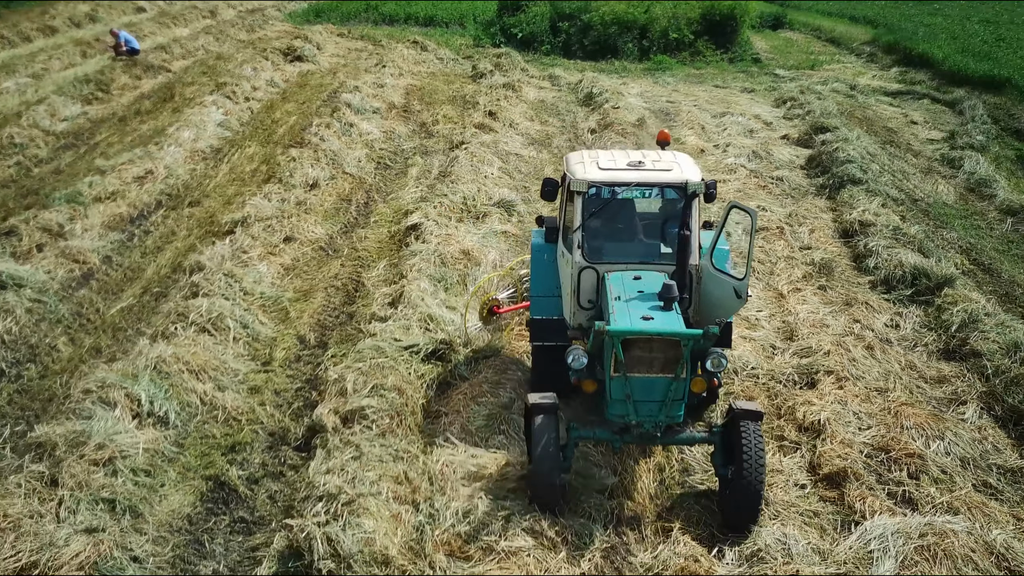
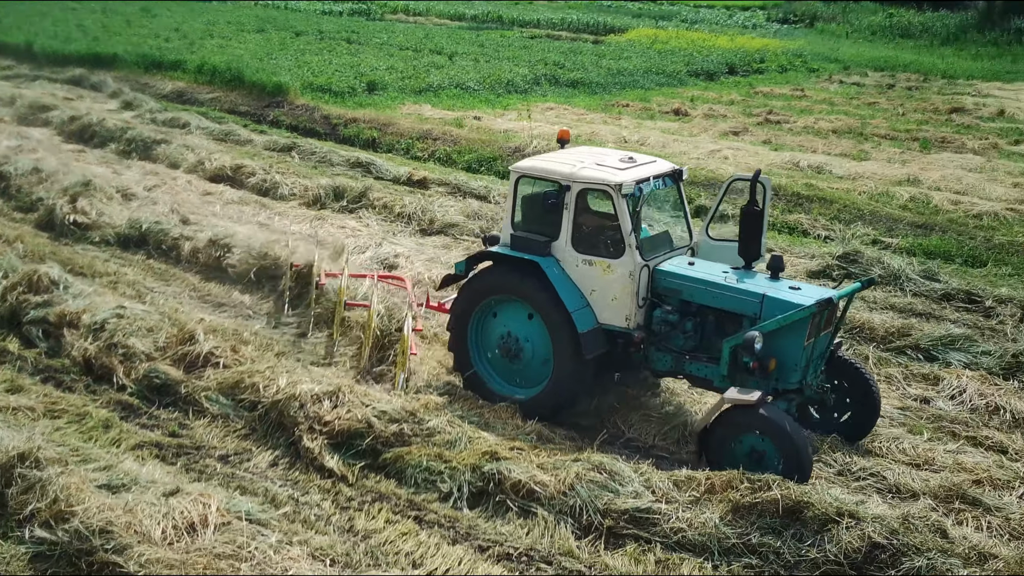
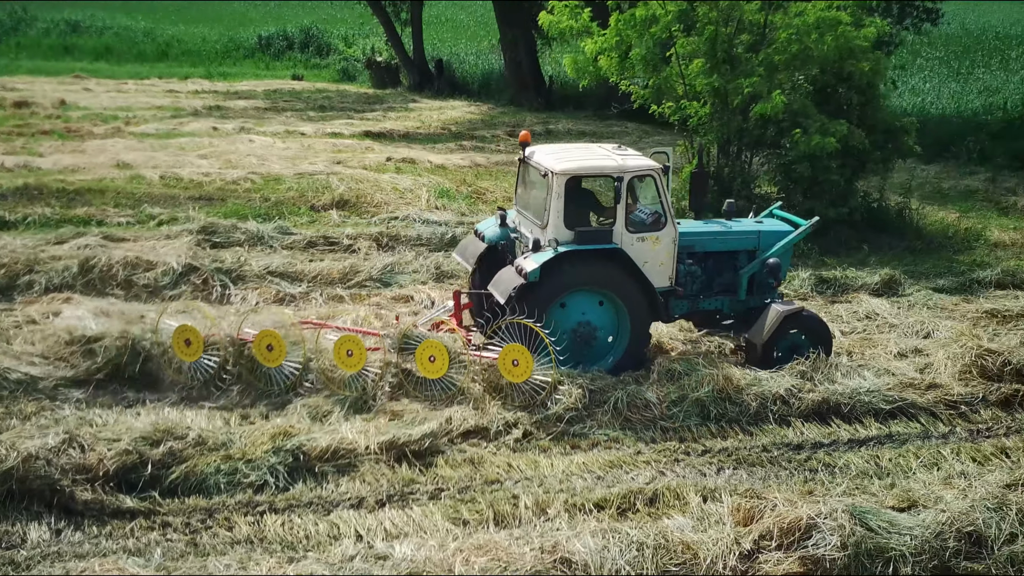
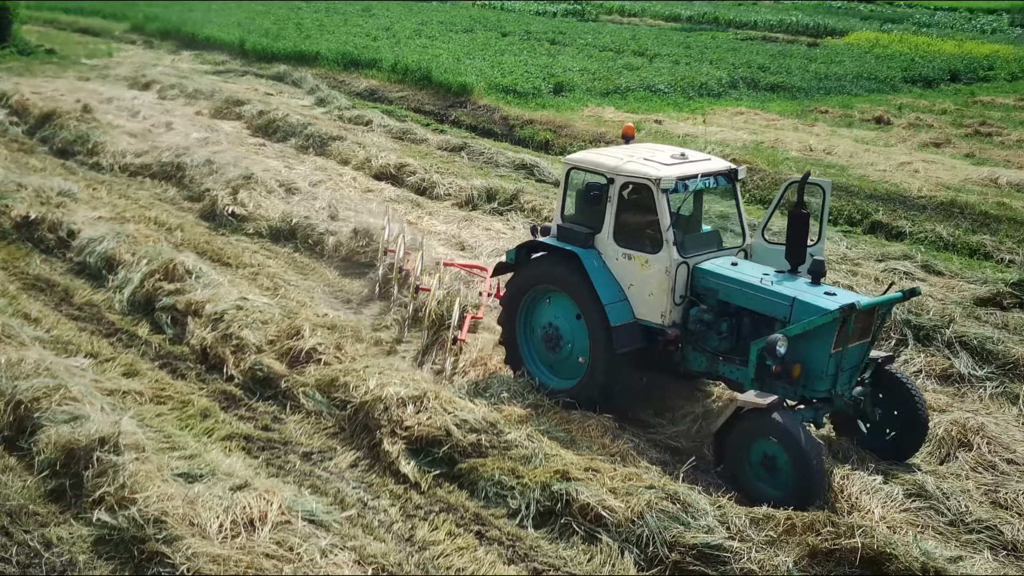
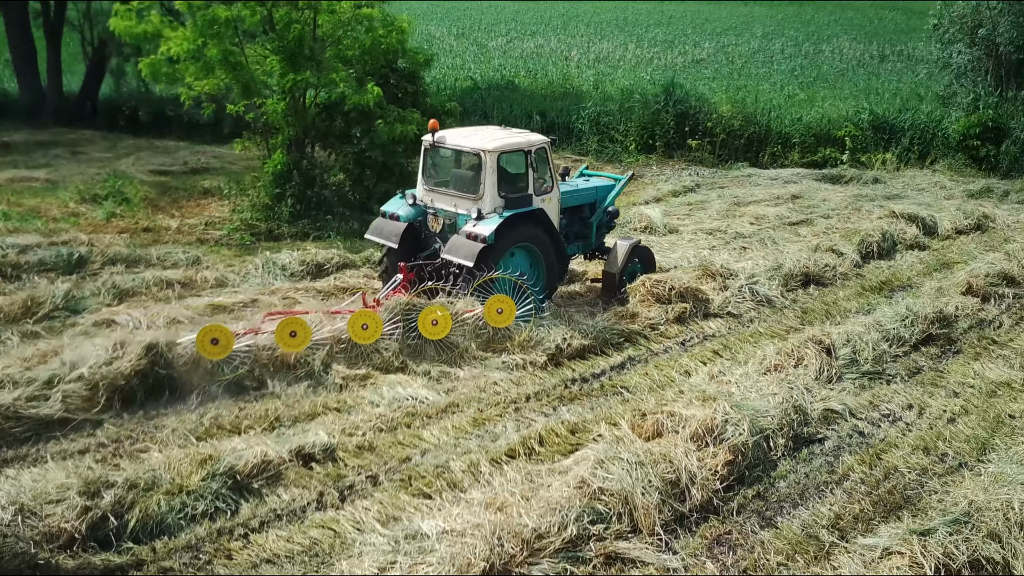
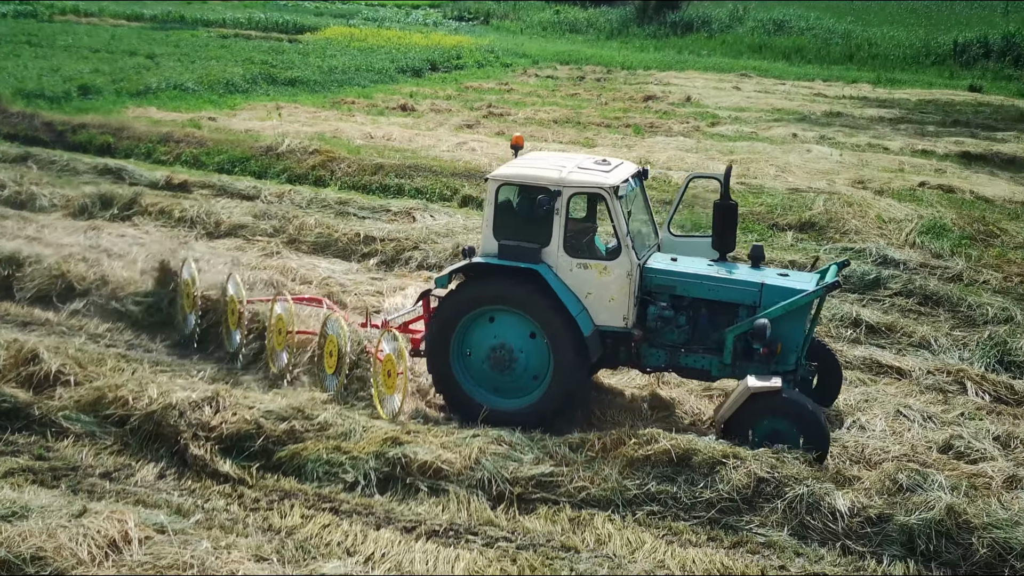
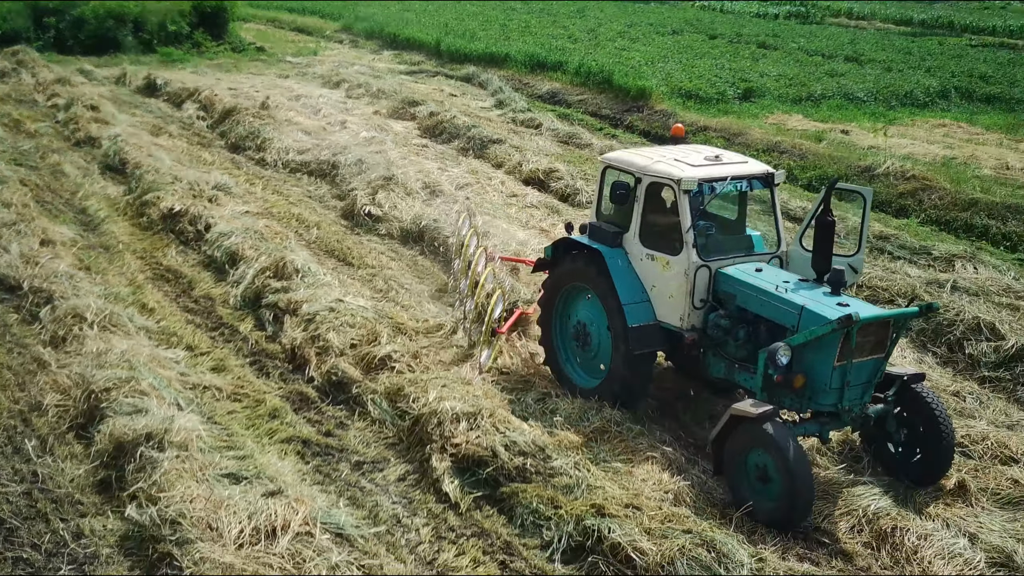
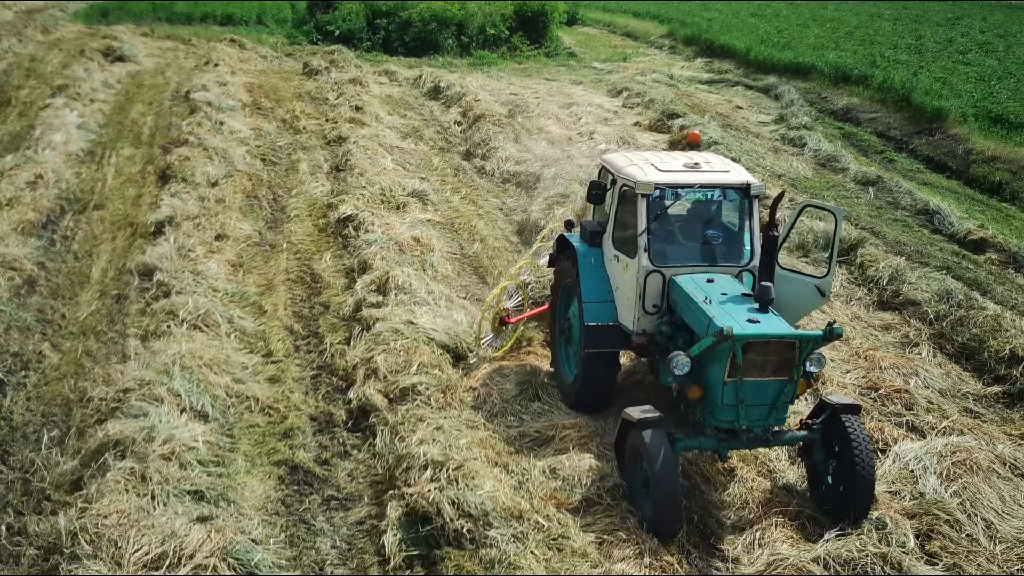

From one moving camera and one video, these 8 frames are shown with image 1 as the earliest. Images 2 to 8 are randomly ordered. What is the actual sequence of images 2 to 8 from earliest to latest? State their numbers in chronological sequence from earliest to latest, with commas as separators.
8, 7, 4, 2, 6, 3, 5
